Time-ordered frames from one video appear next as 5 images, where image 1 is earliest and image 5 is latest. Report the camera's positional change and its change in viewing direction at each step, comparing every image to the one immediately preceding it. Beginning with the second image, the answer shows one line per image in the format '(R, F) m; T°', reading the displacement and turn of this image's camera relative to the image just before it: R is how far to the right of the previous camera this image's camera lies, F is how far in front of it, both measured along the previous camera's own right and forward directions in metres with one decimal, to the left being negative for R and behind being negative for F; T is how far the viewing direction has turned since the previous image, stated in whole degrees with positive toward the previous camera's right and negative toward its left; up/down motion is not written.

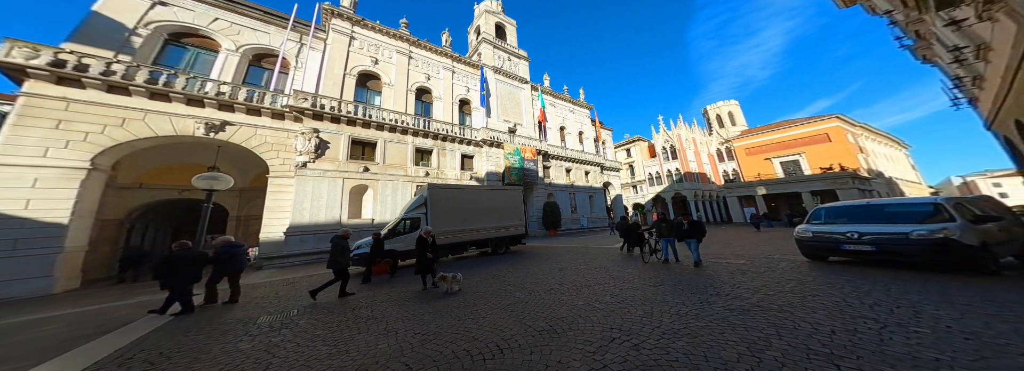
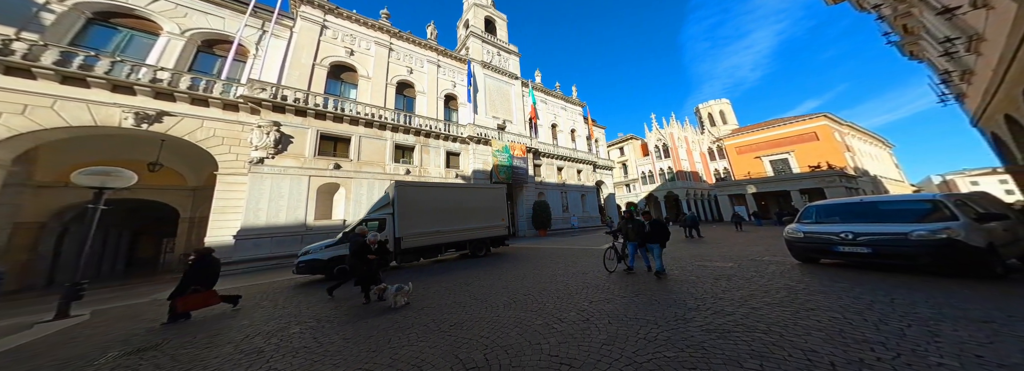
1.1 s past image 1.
(+0.8, +0.7) m; +1°
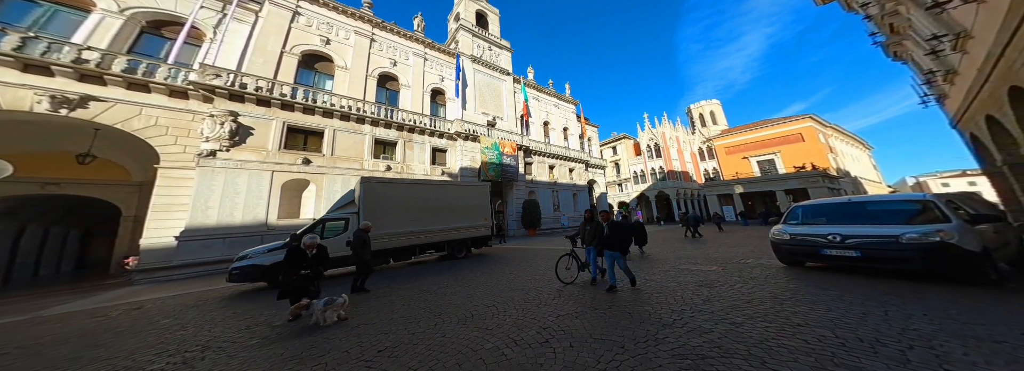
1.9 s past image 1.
(+0.7, +0.6) m; +2°
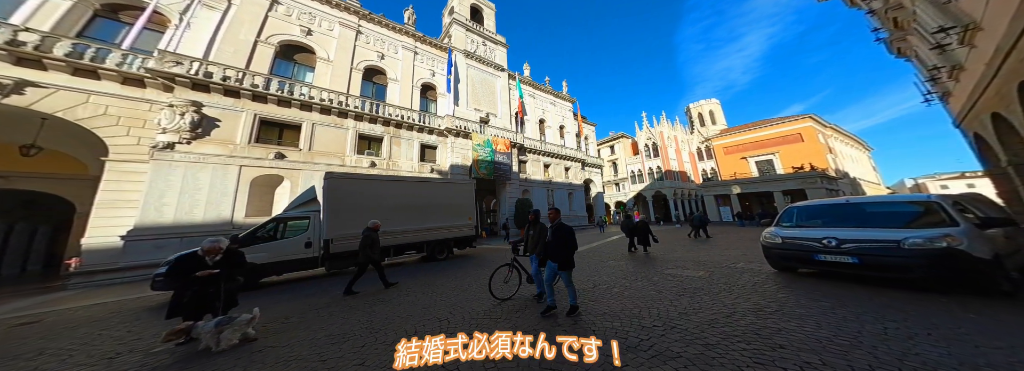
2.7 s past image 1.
(+0.8, +0.5) m; 0°
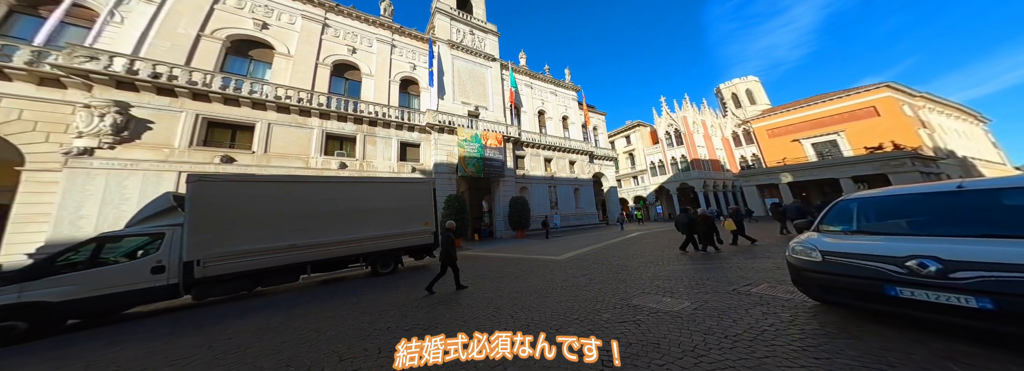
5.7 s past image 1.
(+3.1, +2.2) m; -7°
